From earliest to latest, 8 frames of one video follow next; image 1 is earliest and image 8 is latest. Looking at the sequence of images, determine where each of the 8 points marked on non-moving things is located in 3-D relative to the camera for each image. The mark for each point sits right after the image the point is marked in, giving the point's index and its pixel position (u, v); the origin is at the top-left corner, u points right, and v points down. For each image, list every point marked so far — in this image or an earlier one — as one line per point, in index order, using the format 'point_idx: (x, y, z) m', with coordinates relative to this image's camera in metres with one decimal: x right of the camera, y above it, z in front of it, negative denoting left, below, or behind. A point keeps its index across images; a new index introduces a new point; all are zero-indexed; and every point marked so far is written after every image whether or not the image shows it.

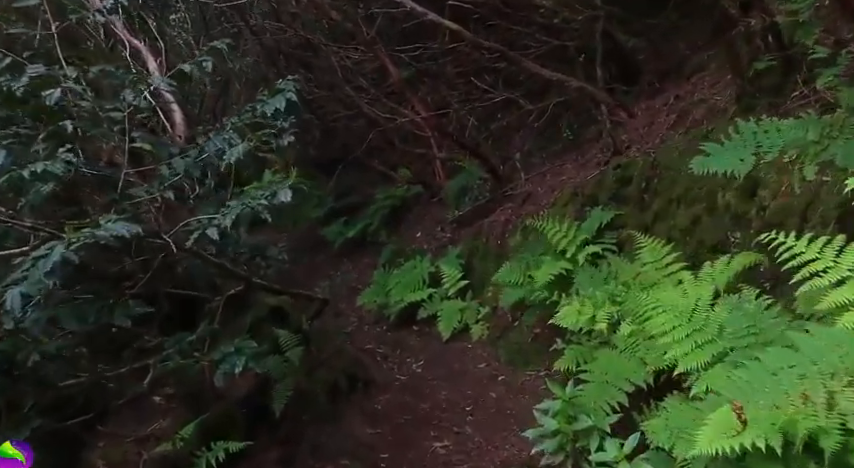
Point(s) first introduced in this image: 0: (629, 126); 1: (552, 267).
0: (+2.1, +1.1, +7.9) m
1: (+1.1, -0.3, +6.6) m
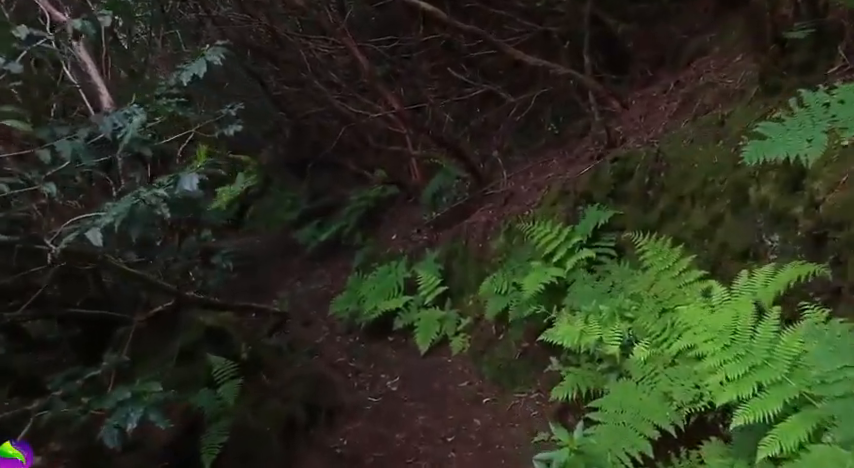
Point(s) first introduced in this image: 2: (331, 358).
0: (+1.9, +1.1, +7.2) m
1: (+0.9, -0.4, +5.8) m
2: (-1.2, -1.5, +9.4) m
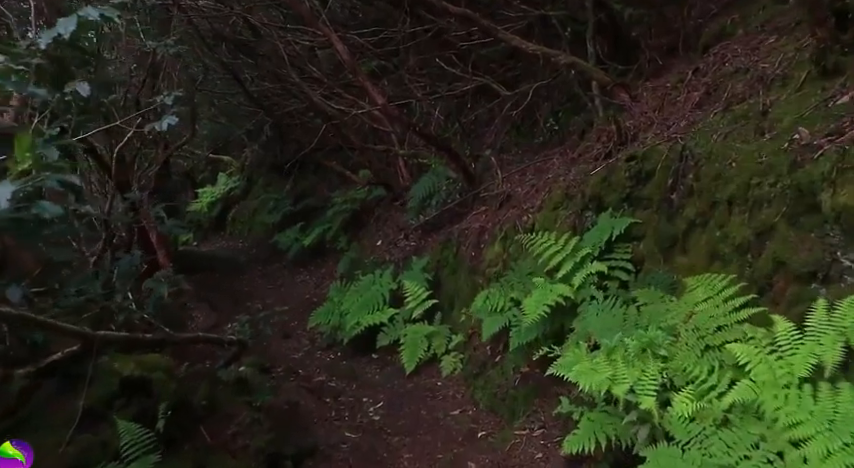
0: (+1.8, +1.0, +6.3) m
1: (+0.8, -0.4, +5.0) m
2: (-1.3, -1.6, +8.6) m
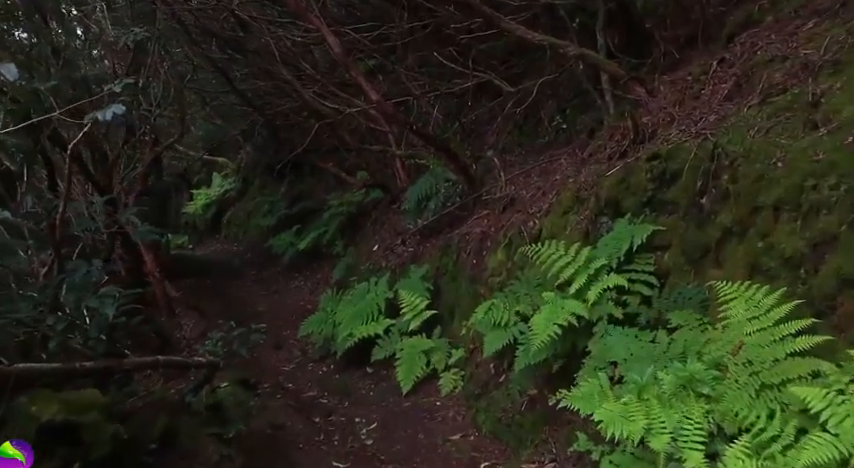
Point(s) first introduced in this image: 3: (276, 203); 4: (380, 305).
0: (+1.7, +1.0, +5.8) m
1: (+0.7, -0.5, +4.4) m
2: (-1.3, -1.7, +8.0) m
3: (-2.8, +0.6, +14.3) m
4: (-0.5, -0.8, +8.2) m
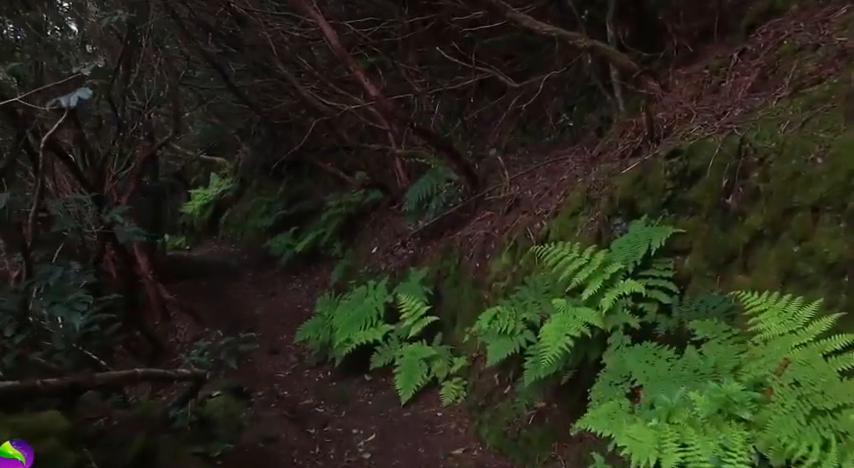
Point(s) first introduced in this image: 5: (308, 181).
0: (+1.7, +1.0, +5.5) m
1: (+0.8, -0.5, +4.1) m
2: (-1.3, -1.7, +7.7) m
3: (-2.8, +0.6, +14.0) m
4: (-0.5, -0.8, +7.9) m
5: (-2.2, +1.0, +14.0) m
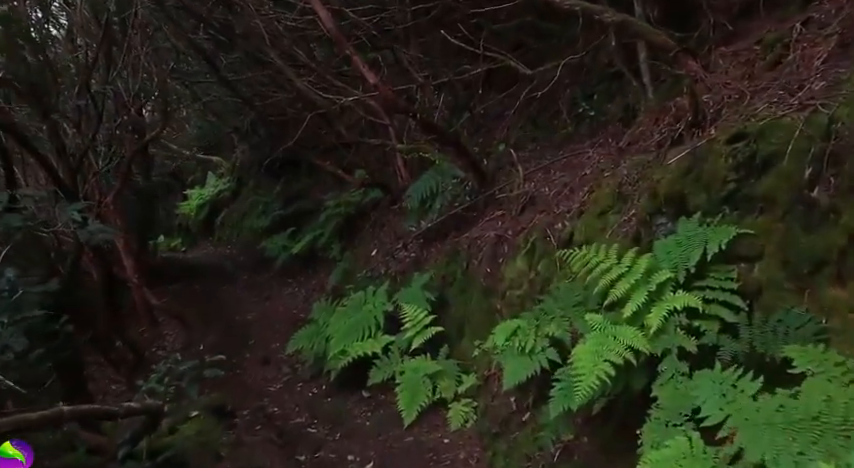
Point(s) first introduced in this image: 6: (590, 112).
0: (+1.8, +1.0, +4.7) m
1: (+0.8, -0.5, +3.3) m
2: (-1.3, -1.7, +6.9) m
3: (-2.8, +0.5, +13.3) m
4: (-0.5, -0.8, +7.2) m
5: (-2.1, +1.0, +13.2) m
6: (+1.6, +1.2, +7.7) m
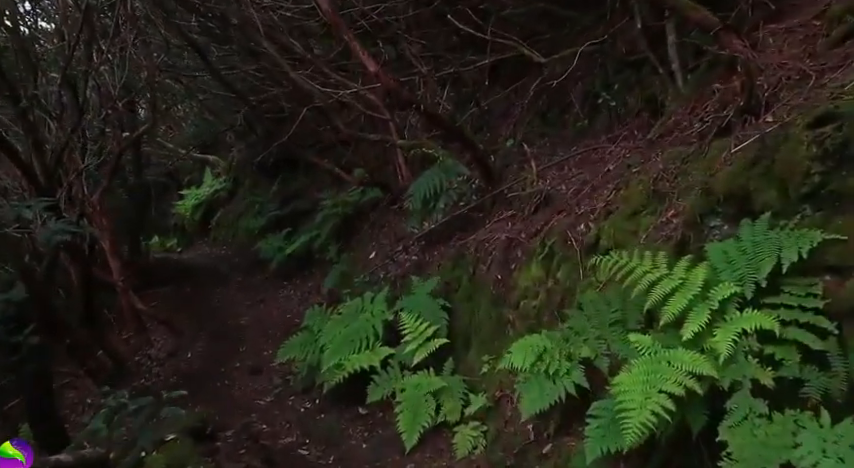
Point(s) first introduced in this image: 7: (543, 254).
0: (+1.8, +0.9, +4.1) m
1: (+0.8, -0.5, +2.7) m
2: (-1.3, -1.7, +6.3) m
3: (-2.7, +0.5, +12.6) m
4: (-0.4, -0.8, +6.5) m
5: (-2.1, +0.9, +12.6) m
6: (+1.7, +1.2, +7.0) m
7: (+0.8, -0.1, +4.9) m
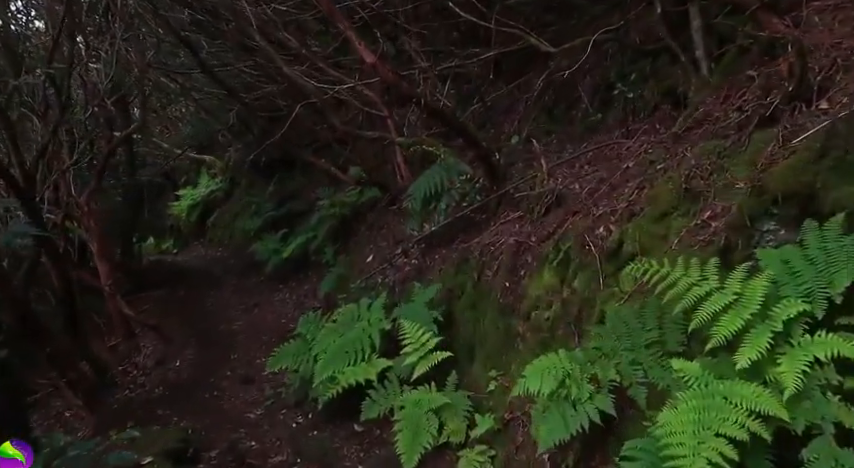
0: (+1.8, +0.9, +3.6) m
1: (+0.8, -0.5, +2.2) m
2: (-1.3, -1.7, +5.8) m
3: (-2.7, +0.5, +12.1) m
4: (-0.4, -0.8, +6.0) m
5: (-2.1, +0.9, +12.1) m
6: (+1.7, +1.2, +6.5) m
7: (+0.8, -0.2, +4.4) m
